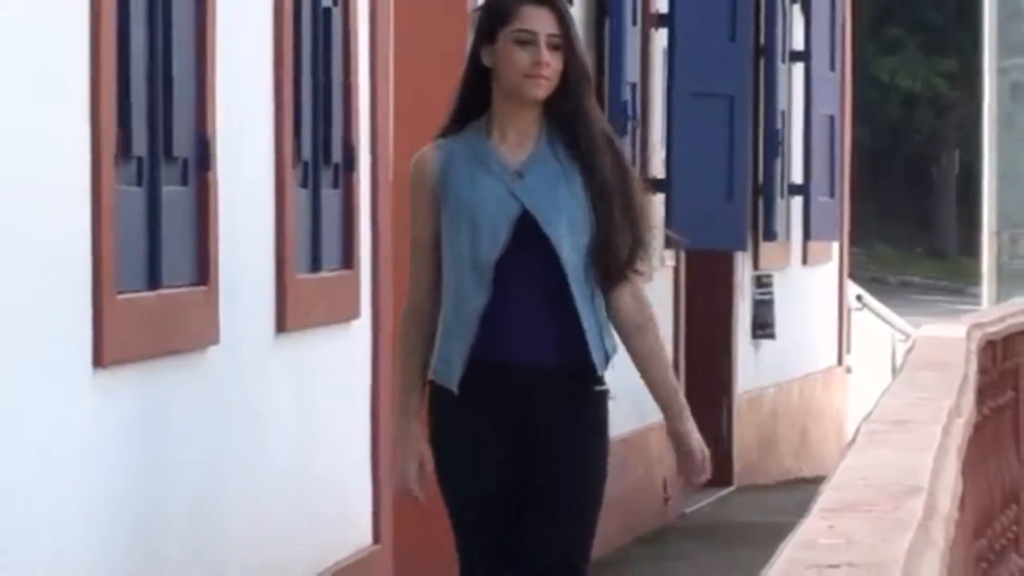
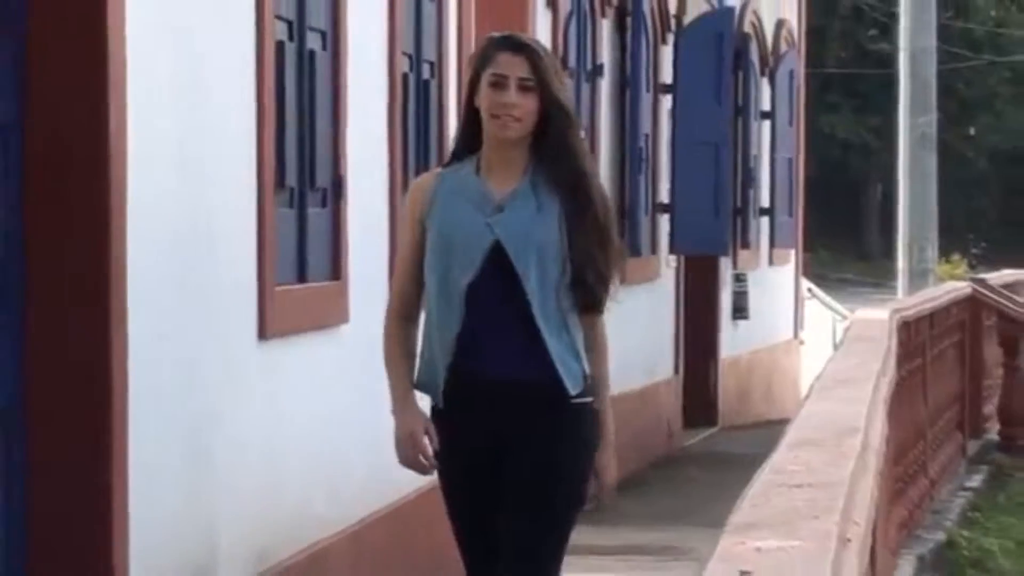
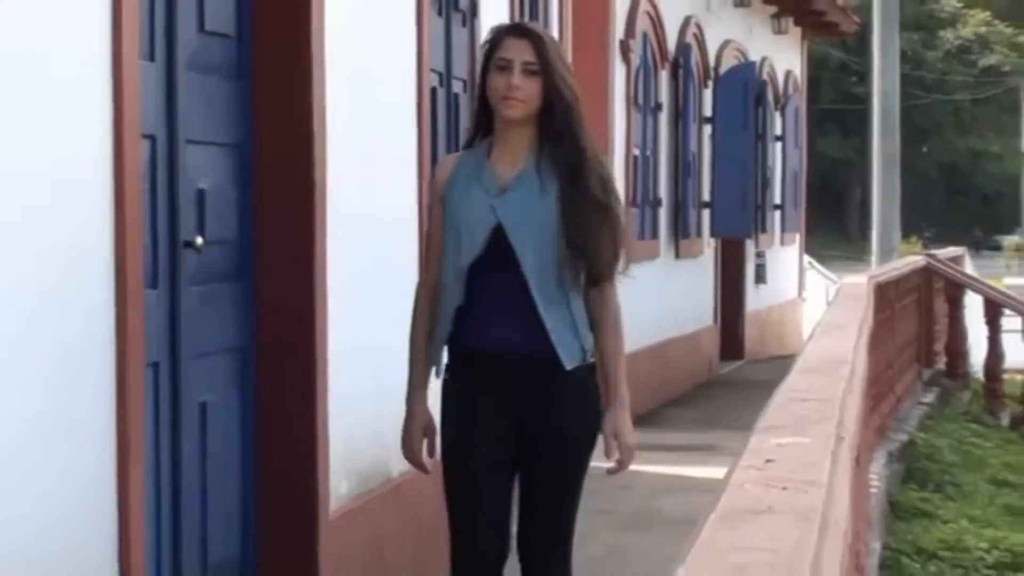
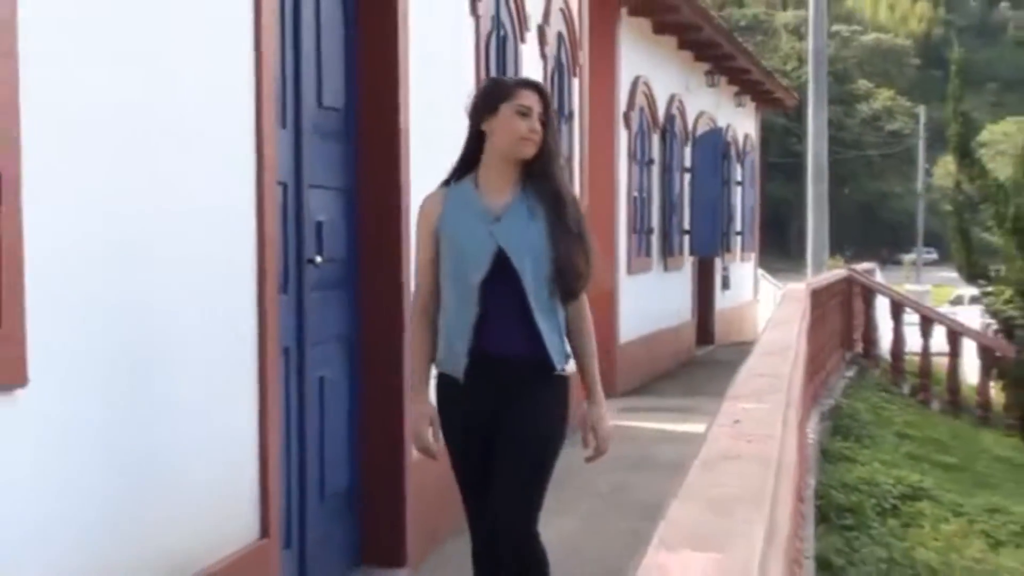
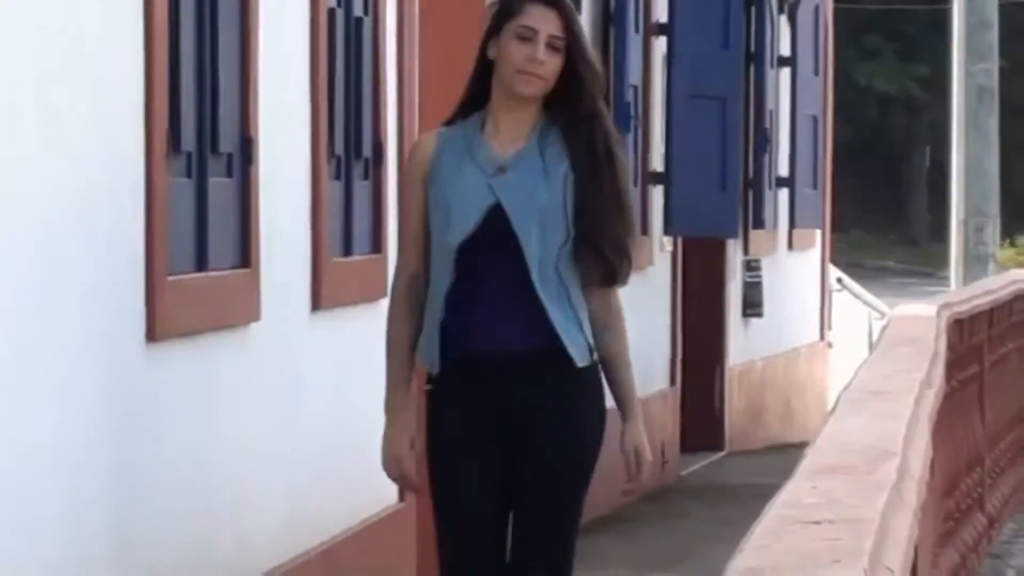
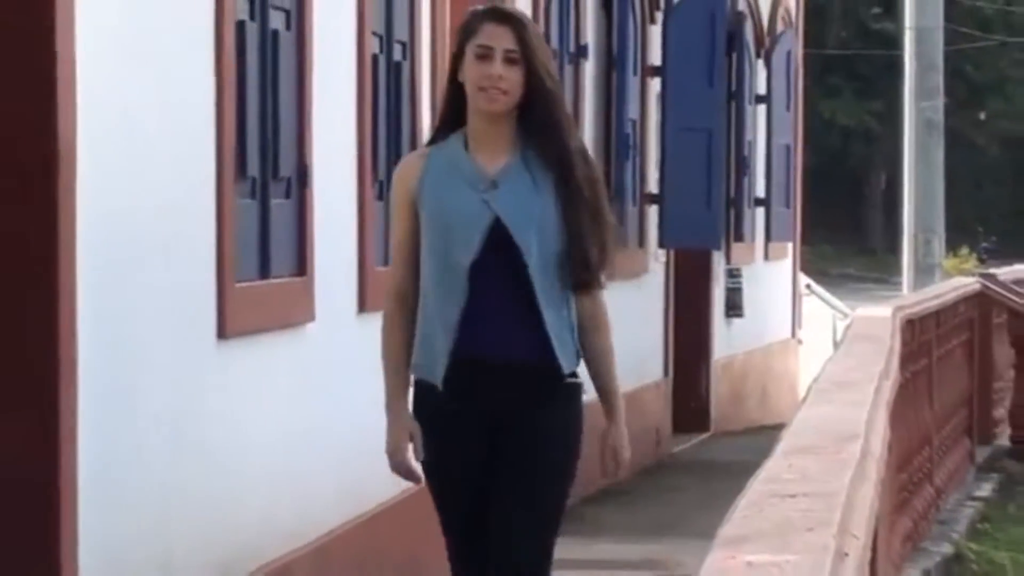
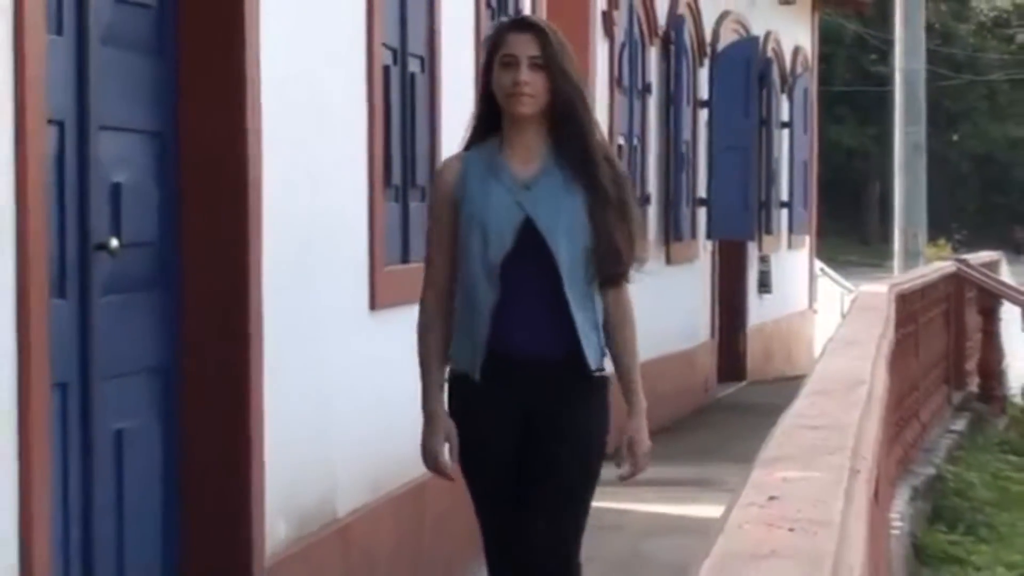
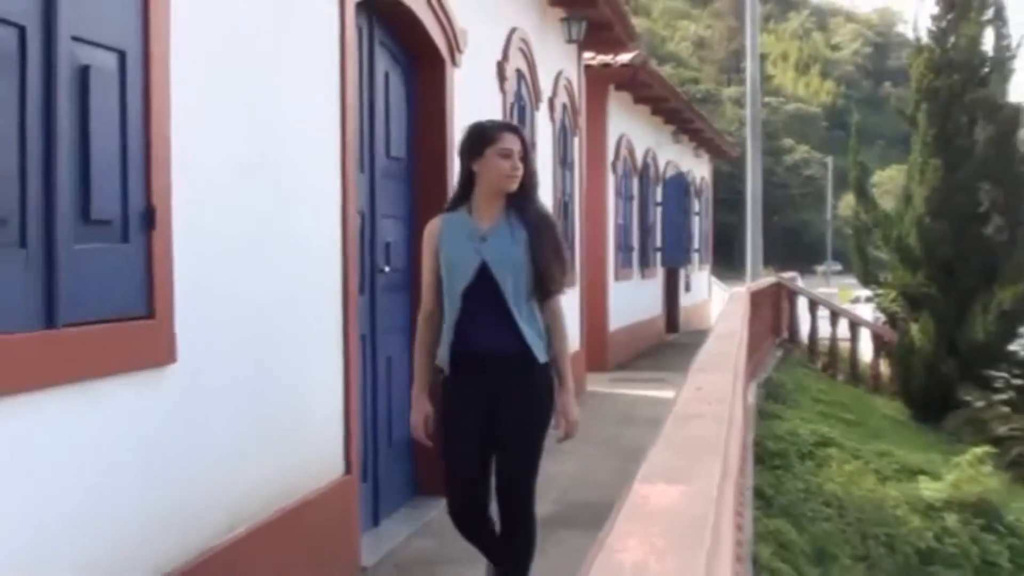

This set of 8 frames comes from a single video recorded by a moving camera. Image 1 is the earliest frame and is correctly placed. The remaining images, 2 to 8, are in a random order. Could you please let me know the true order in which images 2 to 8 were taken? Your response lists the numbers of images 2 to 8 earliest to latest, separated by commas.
5, 6, 2, 7, 3, 4, 8
